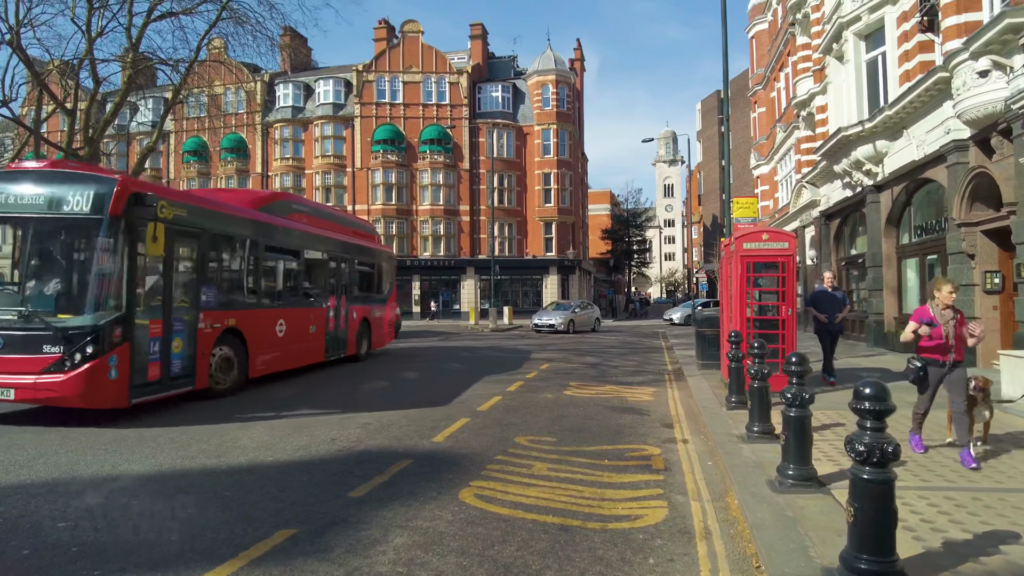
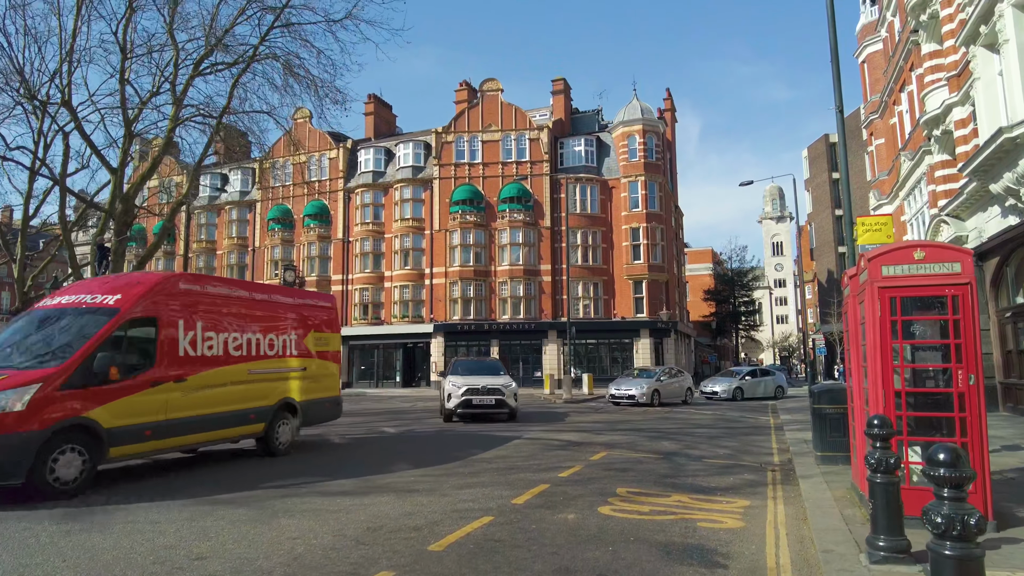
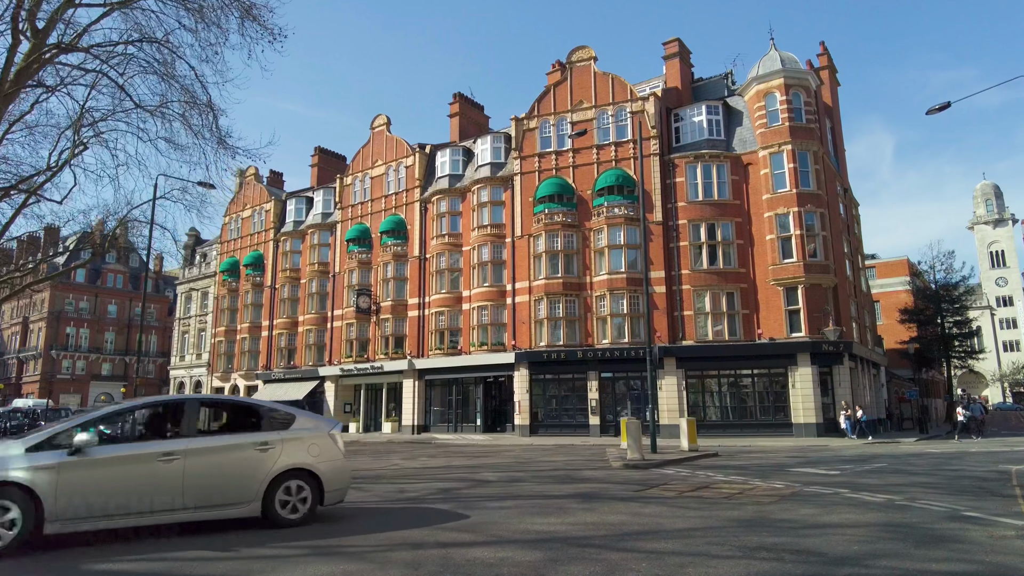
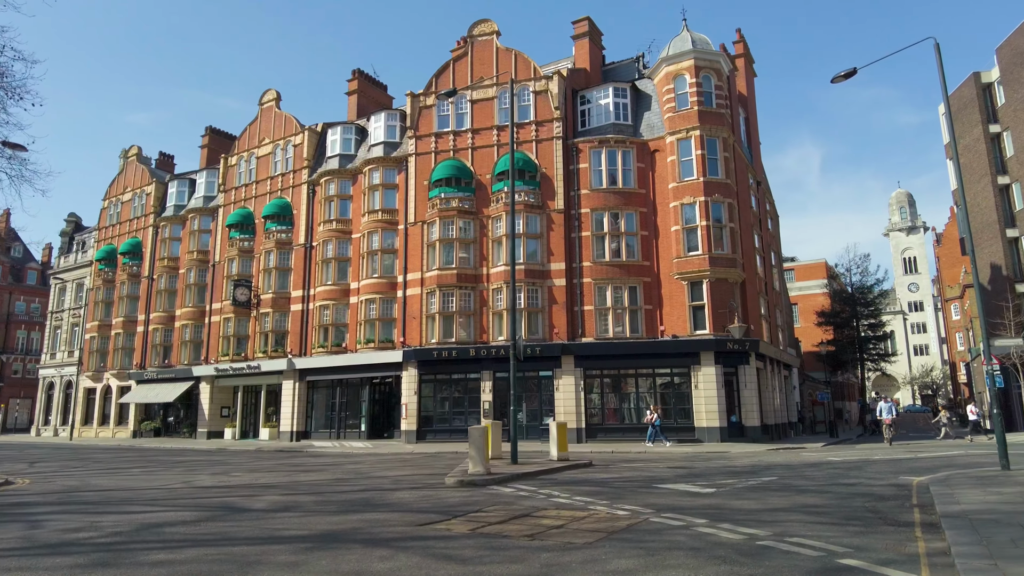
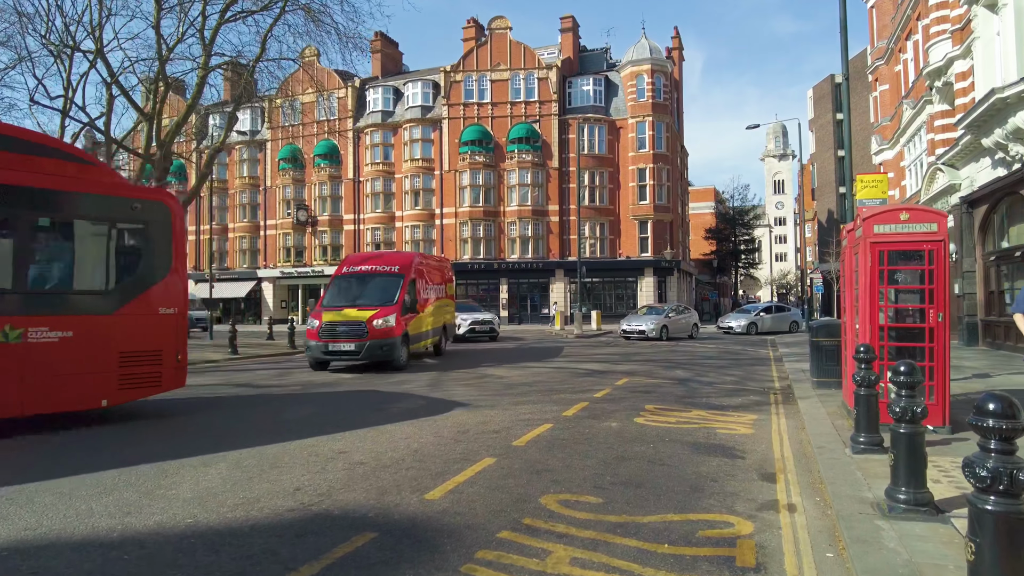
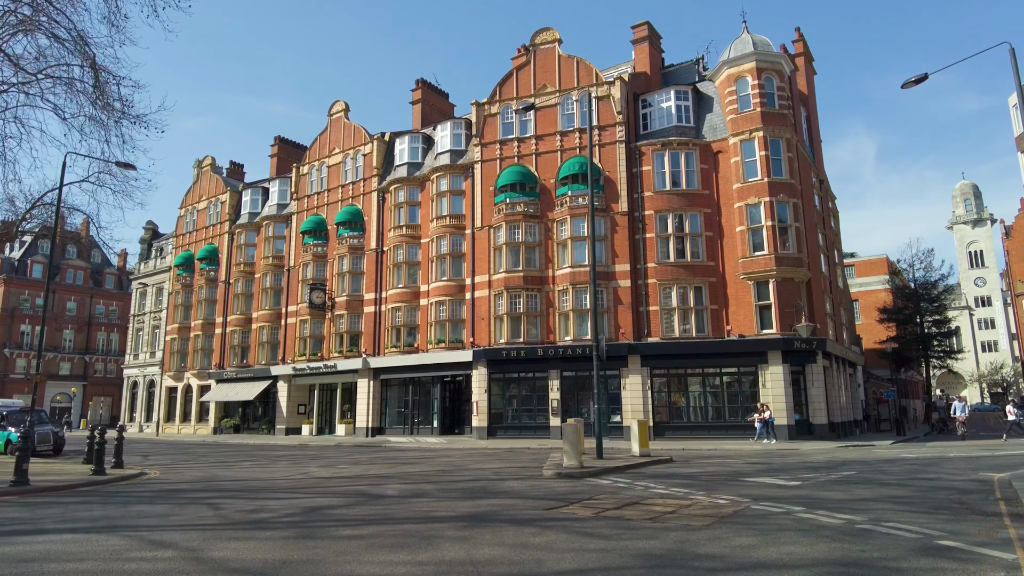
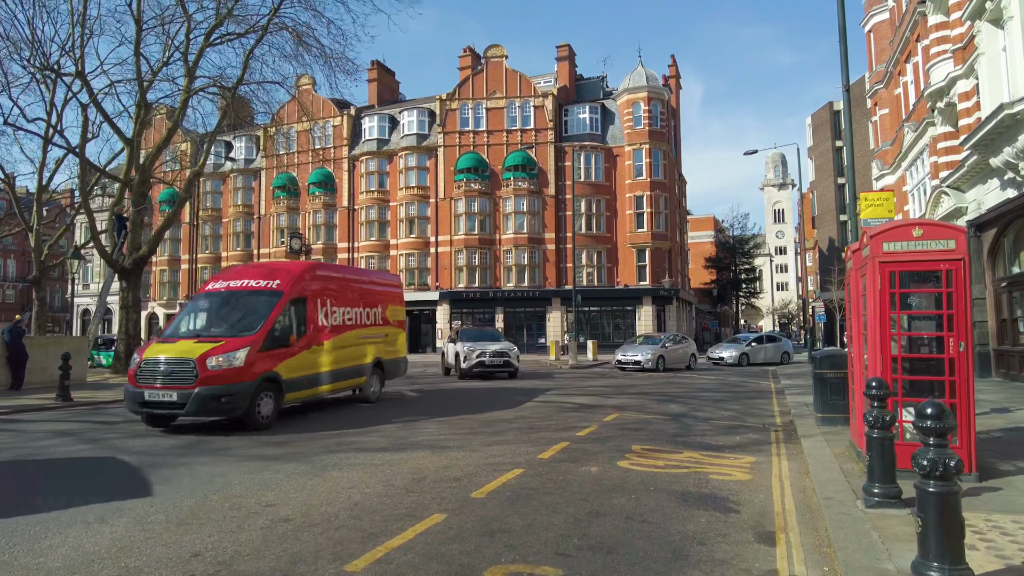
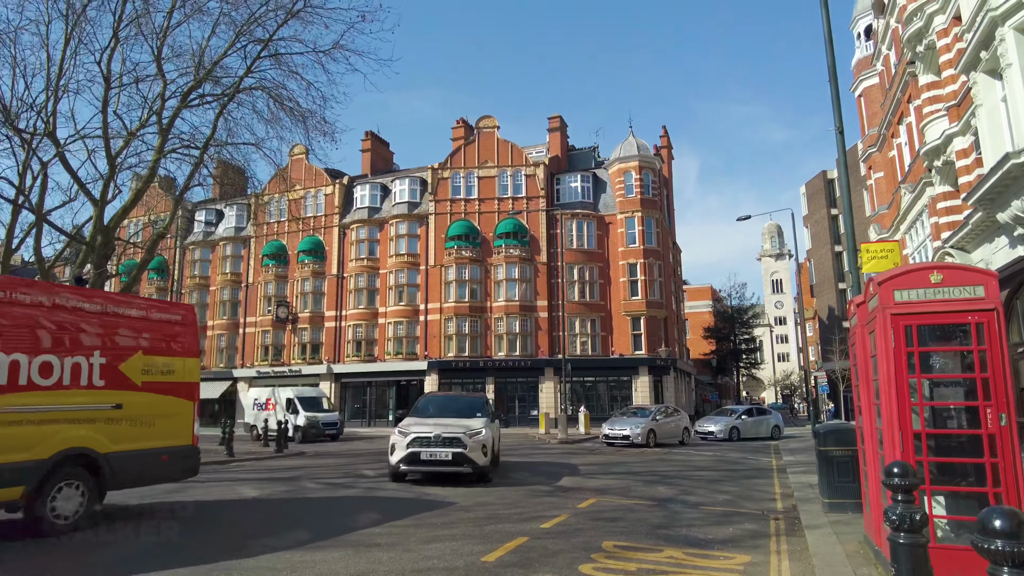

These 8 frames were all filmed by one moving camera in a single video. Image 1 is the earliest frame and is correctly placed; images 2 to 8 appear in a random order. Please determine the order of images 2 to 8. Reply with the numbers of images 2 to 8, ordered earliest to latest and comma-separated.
5, 7, 2, 8, 3, 6, 4
